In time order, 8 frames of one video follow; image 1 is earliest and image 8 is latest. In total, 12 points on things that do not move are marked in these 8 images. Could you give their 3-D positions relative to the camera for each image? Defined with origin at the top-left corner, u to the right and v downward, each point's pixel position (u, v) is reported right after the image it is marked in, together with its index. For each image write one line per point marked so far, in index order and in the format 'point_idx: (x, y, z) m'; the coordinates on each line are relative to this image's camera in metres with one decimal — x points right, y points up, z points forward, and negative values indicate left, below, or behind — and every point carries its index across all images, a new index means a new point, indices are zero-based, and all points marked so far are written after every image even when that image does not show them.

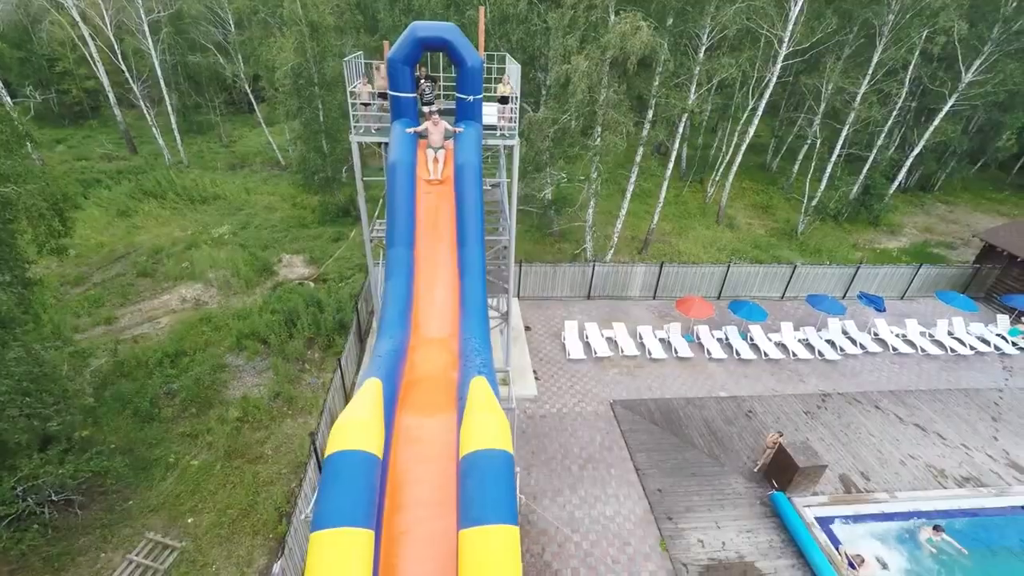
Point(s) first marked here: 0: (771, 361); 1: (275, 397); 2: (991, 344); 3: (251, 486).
0: (+8.5, -2.4, +15.3) m
1: (-6.5, -3.0, +12.8) m
2: (+16.9, -2.0, +16.4) m
3: (-5.9, -4.5, +10.6) m
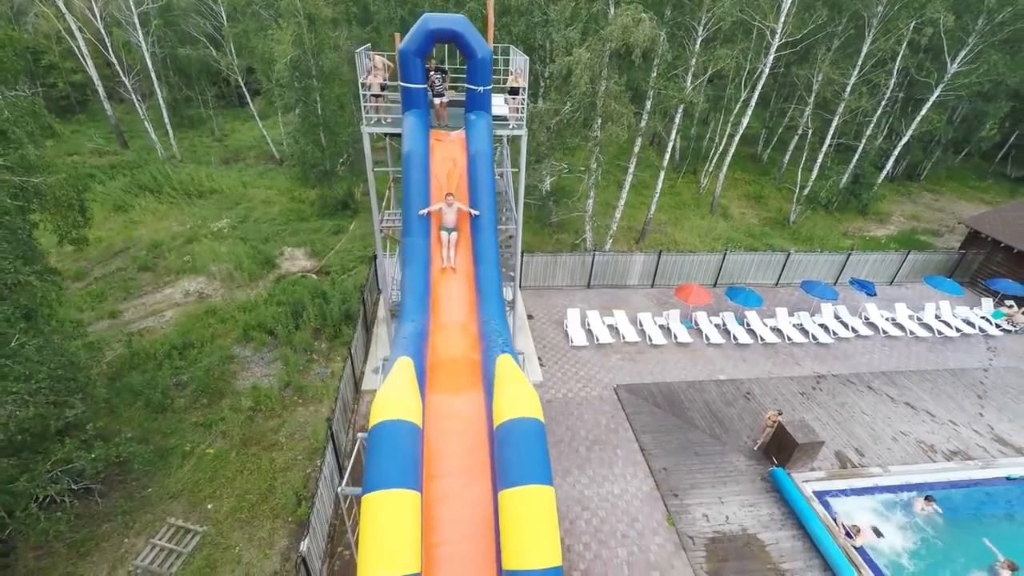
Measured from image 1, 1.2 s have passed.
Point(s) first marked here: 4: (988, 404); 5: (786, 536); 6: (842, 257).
0: (+8.6, -2.0, +15.7) m
1: (-6.3, -2.7, +13.0) m
2: (+17.0, -1.4, +17.0) m
3: (-5.7, -4.3, +10.8) m
4: (+14.3, -3.5, +13.9) m
5: (+5.9, -5.4, +10.1) m
6: (+13.0, +1.2, +18.3) m
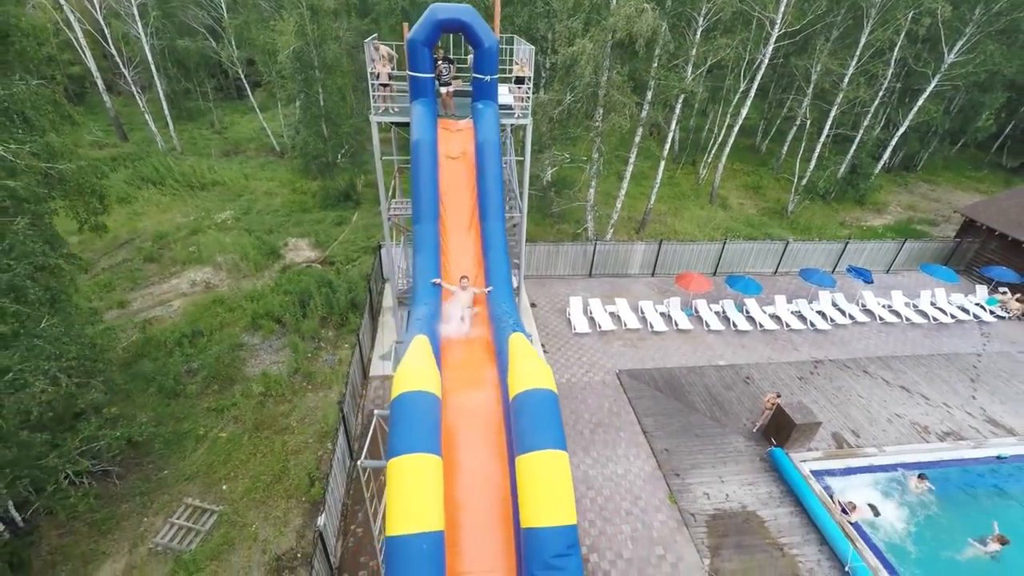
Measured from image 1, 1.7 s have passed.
0: (+8.8, -1.5, +16.0) m
1: (-6.2, -2.4, +13.2) m
2: (+17.1, -0.9, +17.4) m
3: (-5.5, -4.0, +11.1) m
4: (+14.4, -3.1, +14.2) m
5: (+6.1, -5.0, +10.4) m
6: (+13.1, +1.7, +18.5) m
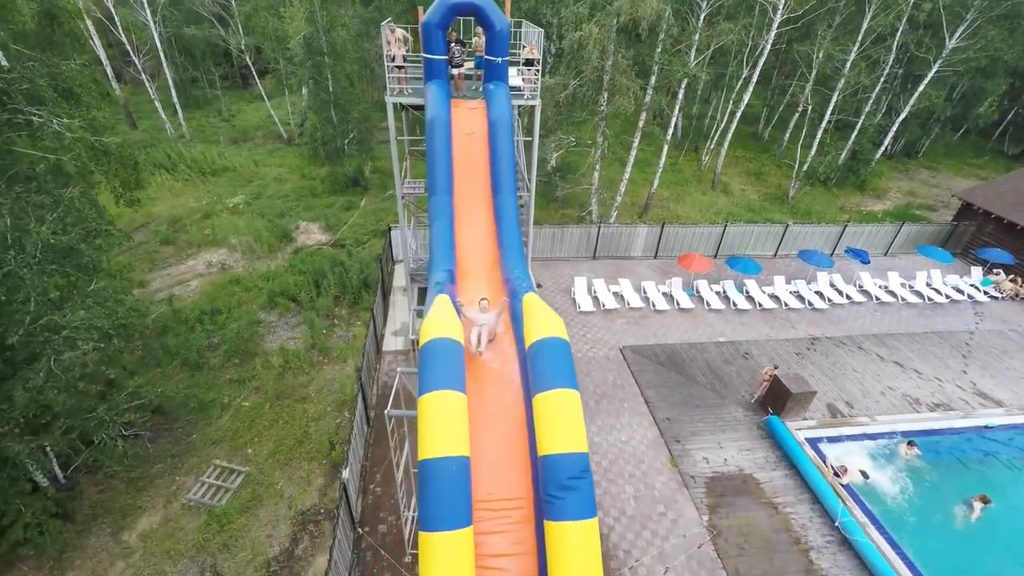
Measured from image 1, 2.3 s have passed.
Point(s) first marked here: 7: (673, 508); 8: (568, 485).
0: (+9.0, -0.8, +16.5) m
1: (-6.0, -1.8, +13.8) m
2: (+17.4, -0.2, +17.8) m
3: (-5.3, -3.3, +11.7) m
4: (+14.6, -2.4, +14.7) m
5: (+6.3, -4.4, +11.0) m
6: (+13.3, +2.4, +19.0) m
7: (+3.5, -4.8, +10.1) m
8: (+0.6, -2.1, +5.0) m
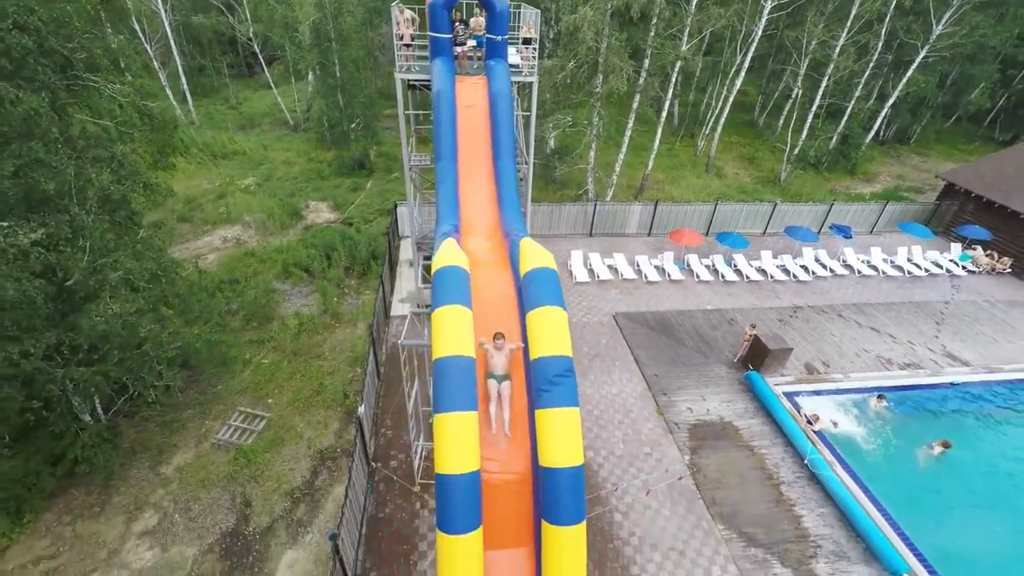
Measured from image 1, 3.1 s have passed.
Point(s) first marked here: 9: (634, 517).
0: (+9.0, +0.2, +17.5) m
1: (-6.0, -0.8, +14.8) m
2: (+17.4, +0.8, +18.7) m
3: (-5.3, -2.4, +12.7) m
4: (+14.6, -1.4, +15.7) m
5: (+6.3, -3.5, +12.0) m
6: (+13.3, +3.5, +19.8) m
7: (+3.5, -3.9, +11.1) m
8: (+0.6, -1.2, +5.9) m
9: (+2.5, -4.8, +9.7) m
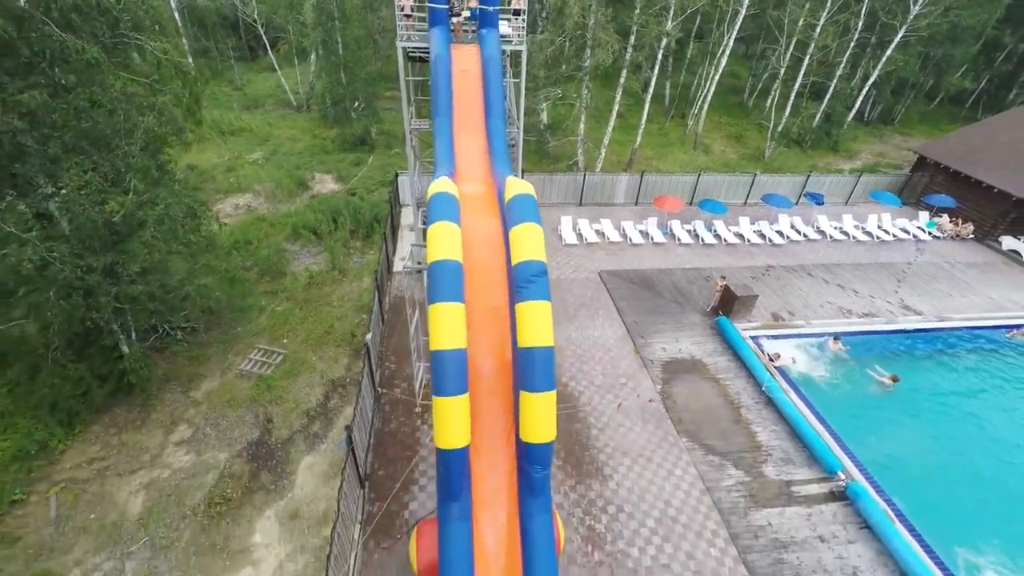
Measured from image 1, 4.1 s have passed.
0: (+8.7, +1.7, +18.7) m
1: (-6.2, +0.7, +16.0) m
2: (+17.1, +2.4, +20.0) m
3: (-5.6, -0.9, +14.0) m
4: (+14.4, +0.1, +17.0) m
5: (+6.1, -2.1, +13.3) m
6: (+13.1, +5.0, +21.1) m
7: (+3.2, -2.5, +12.5) m
8: (+0.3, +0.1, +7.2) m
9: (+2.3, -3.4, +11.0) m
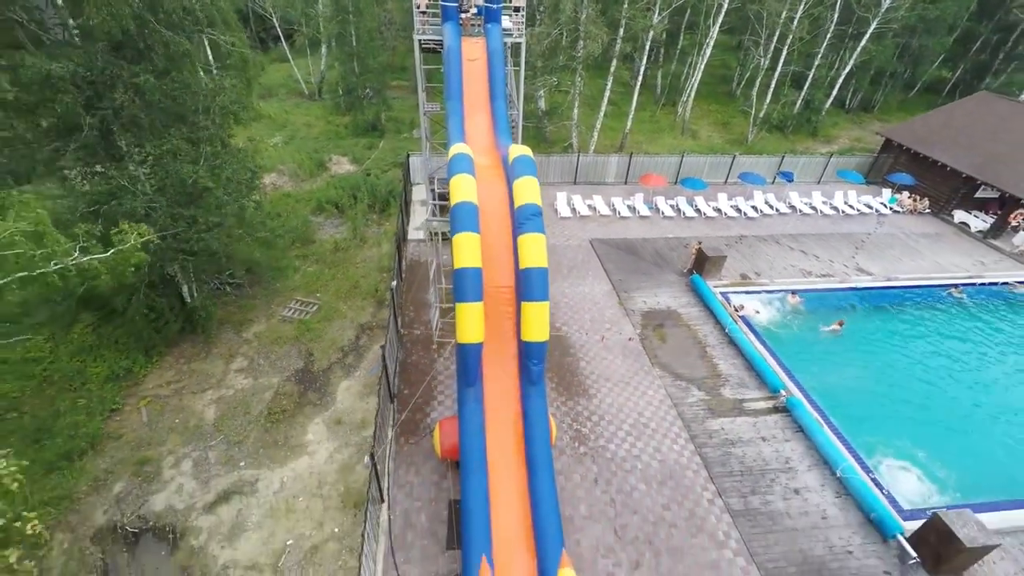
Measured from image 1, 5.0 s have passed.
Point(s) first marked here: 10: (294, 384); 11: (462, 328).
0: (+8.8, +3.1, +20.9) m
1: (-6.2, +2.0, +18.2) m
2: (+17.2, +3.8, +22.1) m
3: (-5.5, +0.4, +16.2) m
4: (+14.4, +1.5, +19.1) m
5: (+6.1, -0.7, +15.5) m
6: (+13.1, +6.5, +23.1) m
7: (+3.3, -1.2, +14.6) m
8: (+0.4, +1.3, +9.4) m
9: (+2.4, -2.1, +13.2) m
10: (-5.8, -2.6, +12.4) m
11: (-0.9, -0.7, +8.8) m
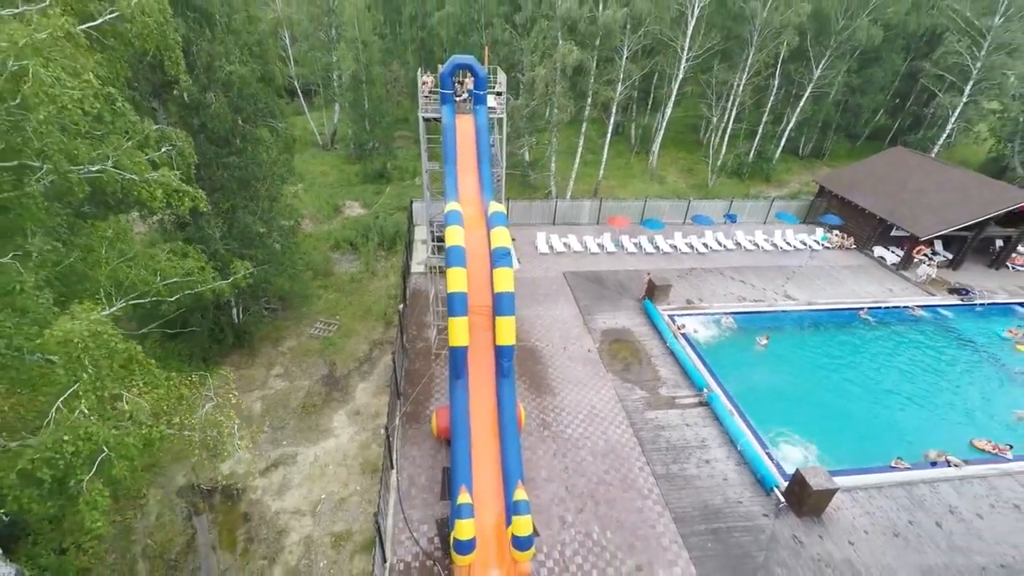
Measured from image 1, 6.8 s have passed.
0: (+8.1, +1.8, +24.6) m
1: (-6.9, +0.9, +21.8) m
2: (+16.5, +2.4, +26.0) m
3: (-6.2, -0.6, +19.7) m
4: (+13.7, +0.3, +22.8) m
5: (+5.5, -1.7, +19.0) m
6: (+12.4, +5.0, +27.2) m
7: (+2.6, -2.0, +18.1) m
8: (-0.3, +0.8, +13.0) m
9: (+1.7, -2.9, +16.6) m
10: (-6.5, -3.3, +15.8) m
11: (-1.6, -1.2, +12.3) m
